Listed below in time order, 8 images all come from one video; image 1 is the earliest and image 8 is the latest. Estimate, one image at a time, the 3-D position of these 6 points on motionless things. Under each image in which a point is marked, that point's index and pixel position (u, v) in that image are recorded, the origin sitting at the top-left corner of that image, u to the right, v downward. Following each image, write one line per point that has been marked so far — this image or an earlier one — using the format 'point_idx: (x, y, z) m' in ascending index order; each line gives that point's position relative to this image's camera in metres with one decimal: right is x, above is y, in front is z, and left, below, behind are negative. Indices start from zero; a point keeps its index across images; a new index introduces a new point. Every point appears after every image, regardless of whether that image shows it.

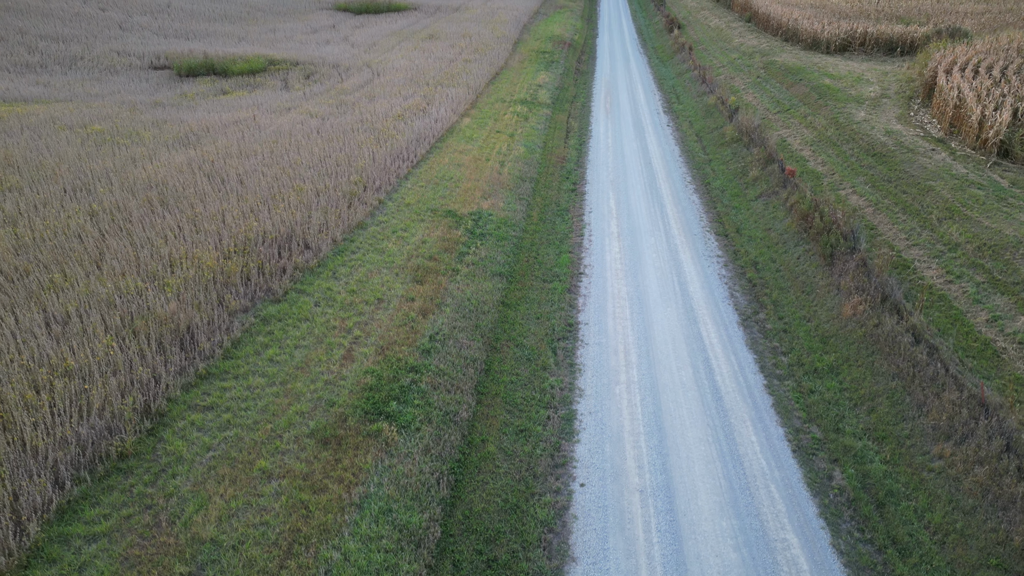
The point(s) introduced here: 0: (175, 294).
0: (-5.2, -0.1, +8.5) m
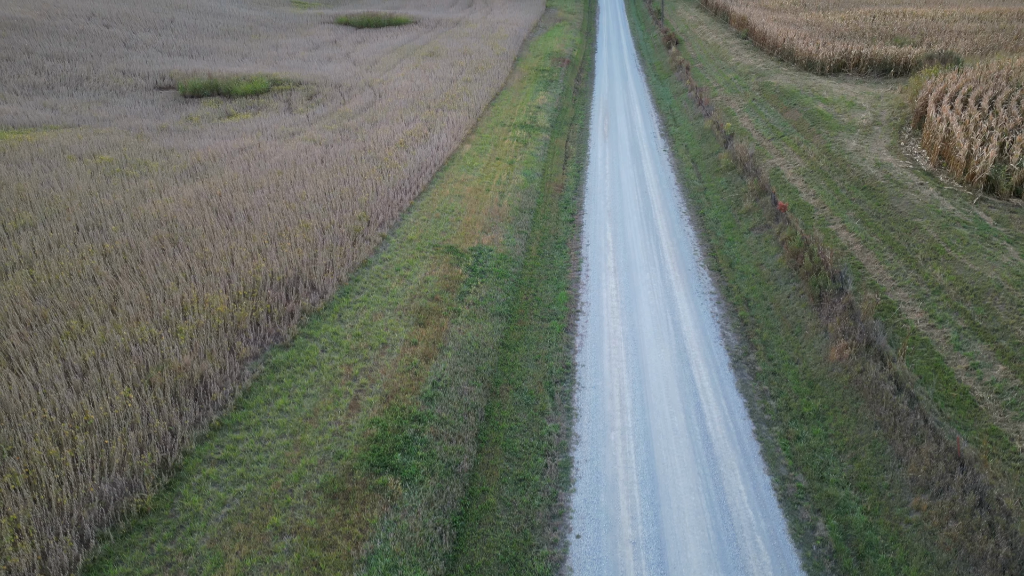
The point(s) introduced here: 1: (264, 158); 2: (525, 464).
0: (-5.2, -0.9, +8.9) m
1: (-8.1, +4.2, +17.9) m
2: (+0.2, -2.4, +7.6) m
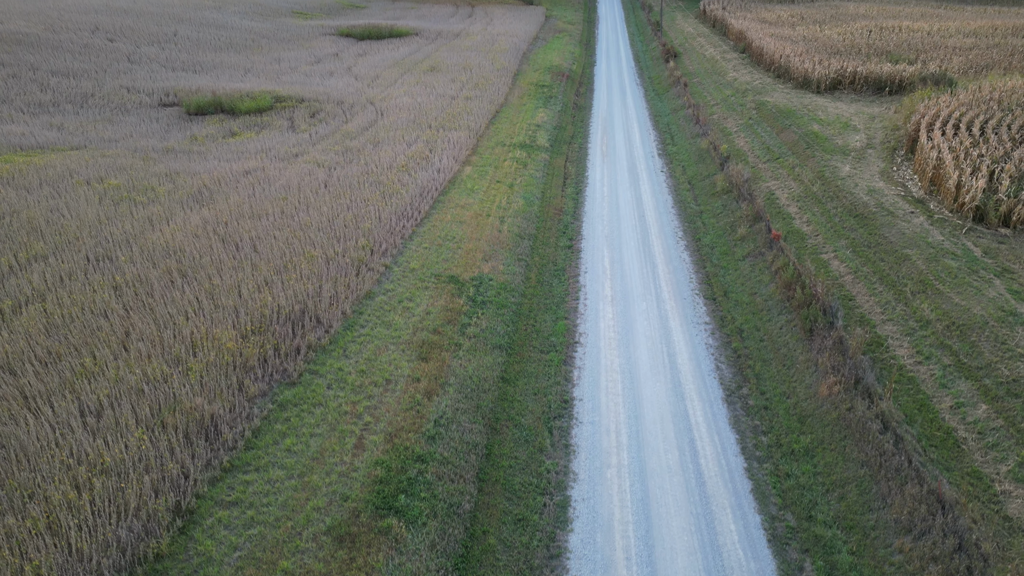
0: (-5.3, -1.6, +9.2) m
1: (-8.1, +3.5, +18.2) m
2: (+0.2, -3.1, +7.9) m
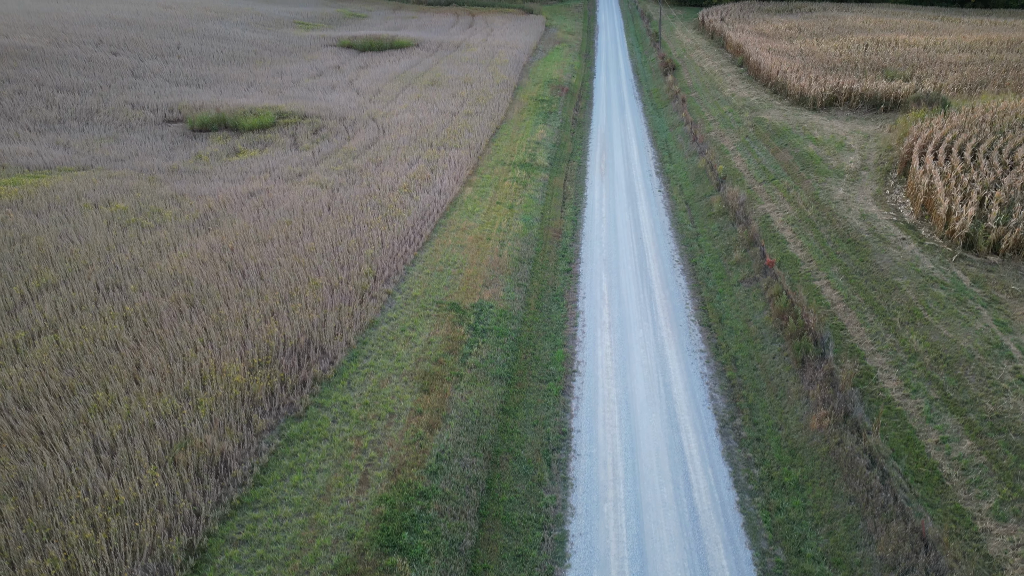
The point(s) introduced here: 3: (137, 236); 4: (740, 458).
0: (-5.3, -2.2, +9.5) m
1: (-8.1, +2.8, +18.5) m
2: (+0.2, -3.7, +8.2) m
3: (-11.1, +1.5, +16.2) m
4: (+4.0, -3.0, +9.6) m
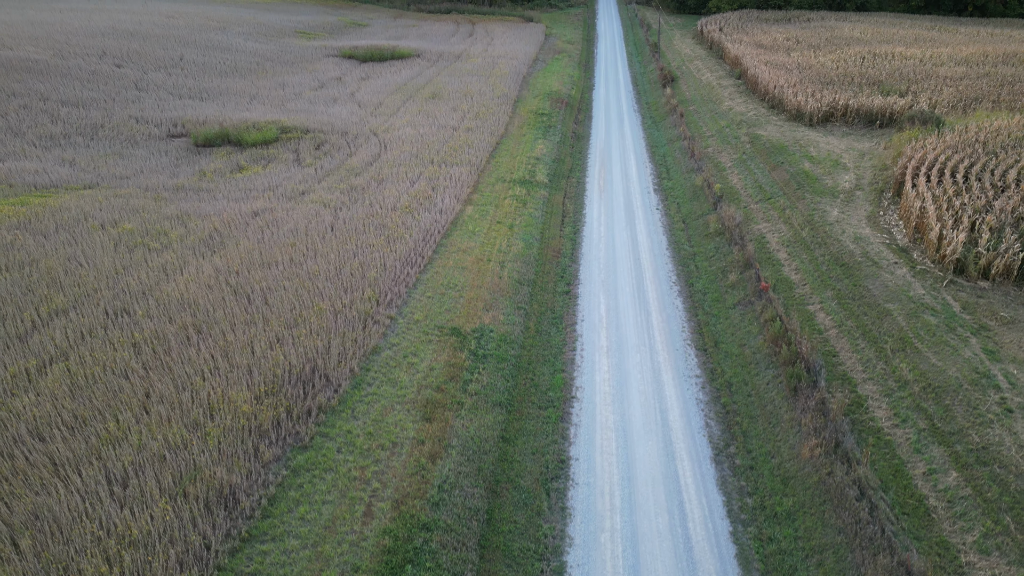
0: (-5.3, -2.8, +9.8) m
1: (-8.1, +2.2, +18.9) m
2: (+0.2, -4.3, +8.5) m
3: (-11.1, +0.9, +16.5) m
4: (+4.0, -3.6, +9.8) m
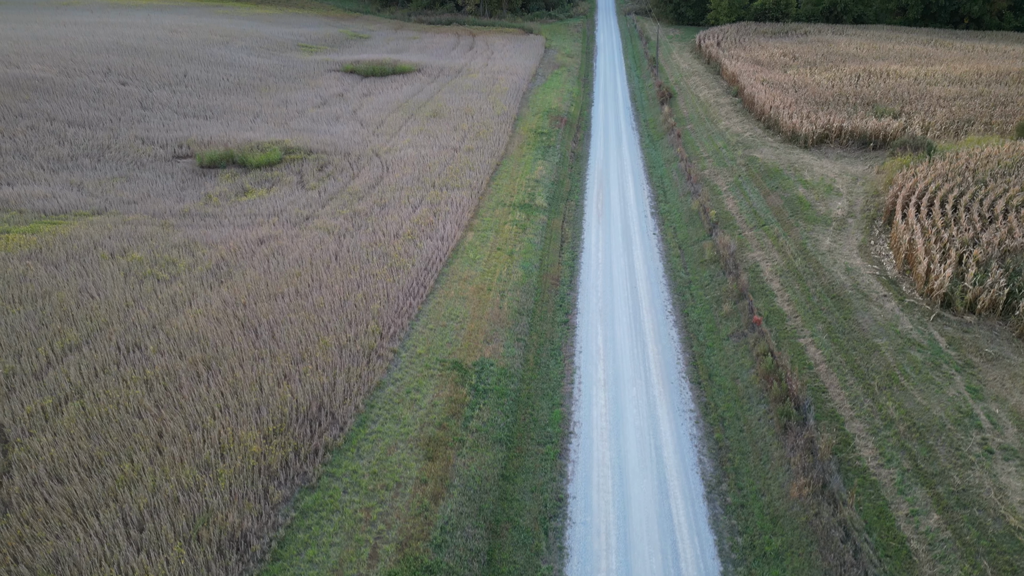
0: (-5.3, -3.7, +10.2) m
1: (-8.1, +1.2, +19.3) m
2: (+0.2, -5.2, +8.9) m
3: (-11.1, -0.1, +17.0) m
4: (+4.0, -4.4, +10.2) m
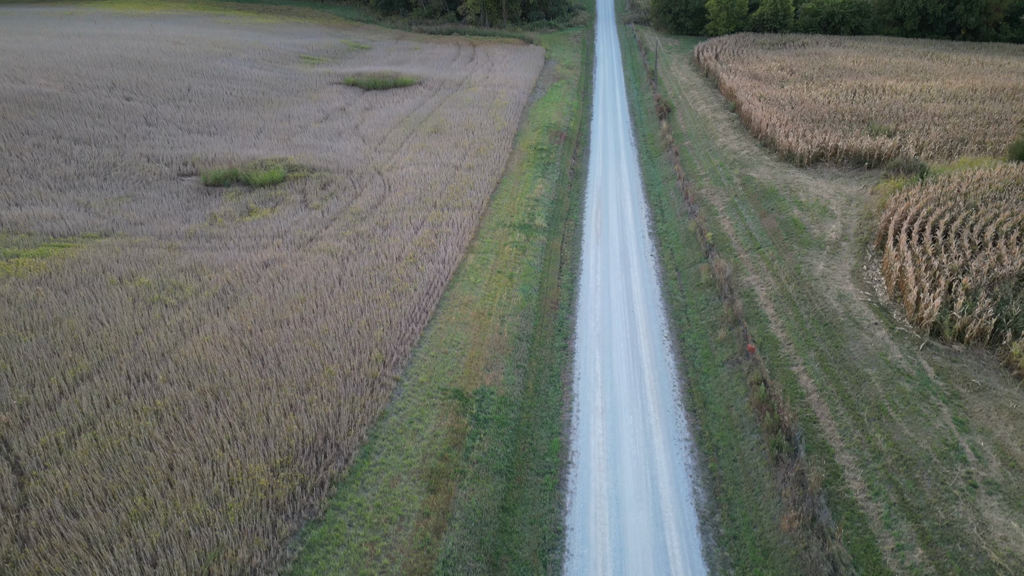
0: (-5.3, -4.5, +10.5) m
1: (-8.1, +0.4, +19.7) m
2: (+0.1, -6.0, +9.2) m
3: (-11.1, -0.9, +17.4) m
4: (+4.0, -5.2, +10.6) m
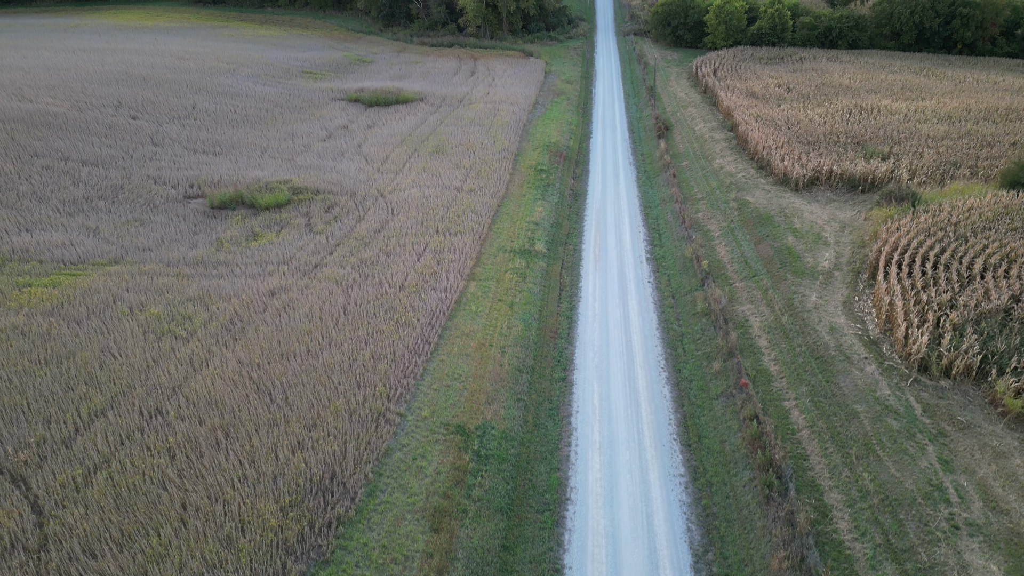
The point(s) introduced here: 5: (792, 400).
0: (-5.3, -5.6, +11.0) m
1: (-8.1, -0.7, +20.2) m
2: (+0.2, -7.0, +9.6) m
3: (-11.1, -2.0, +17.9) m
4: (+4.0, -6.2, +11.0) m
5: (+7.6, -3.0, +14.8) m
